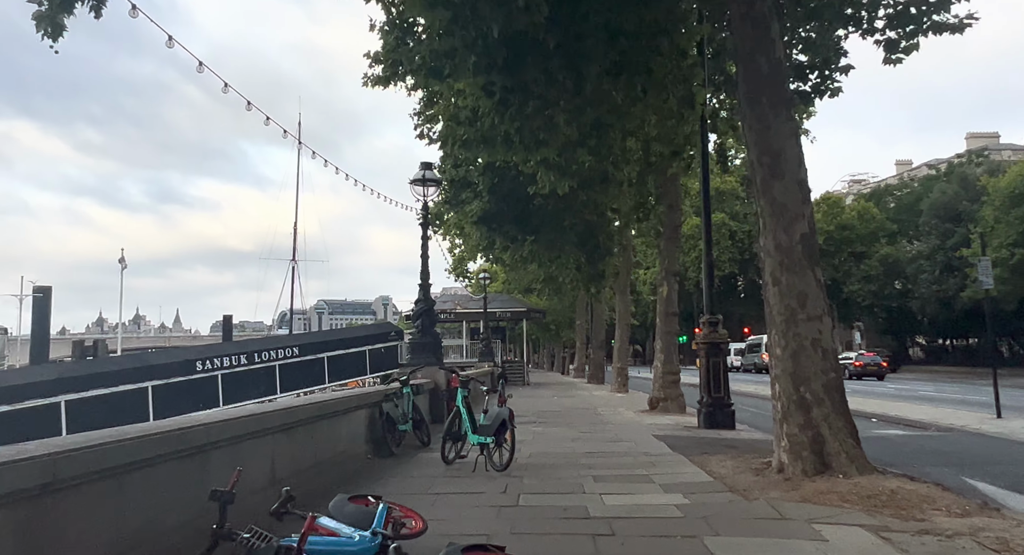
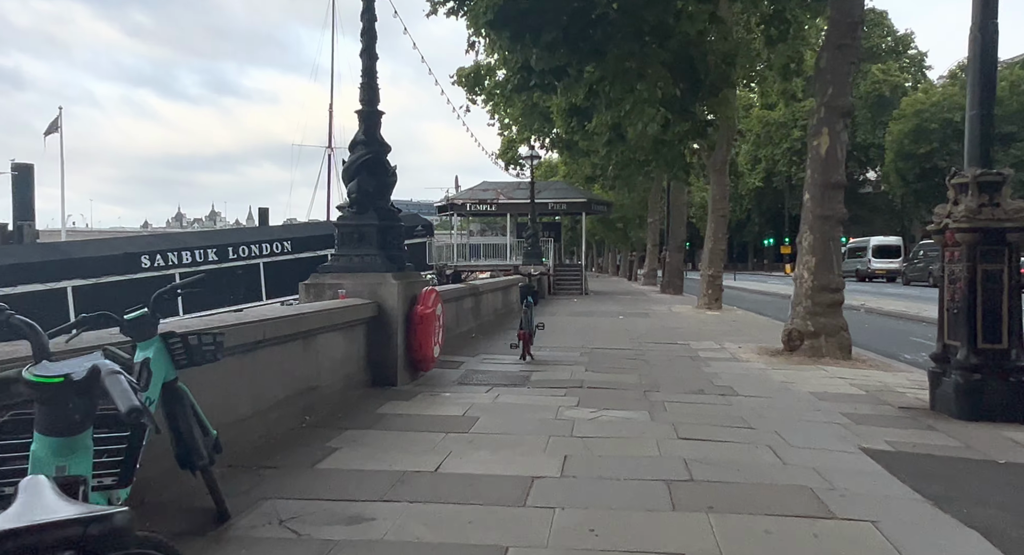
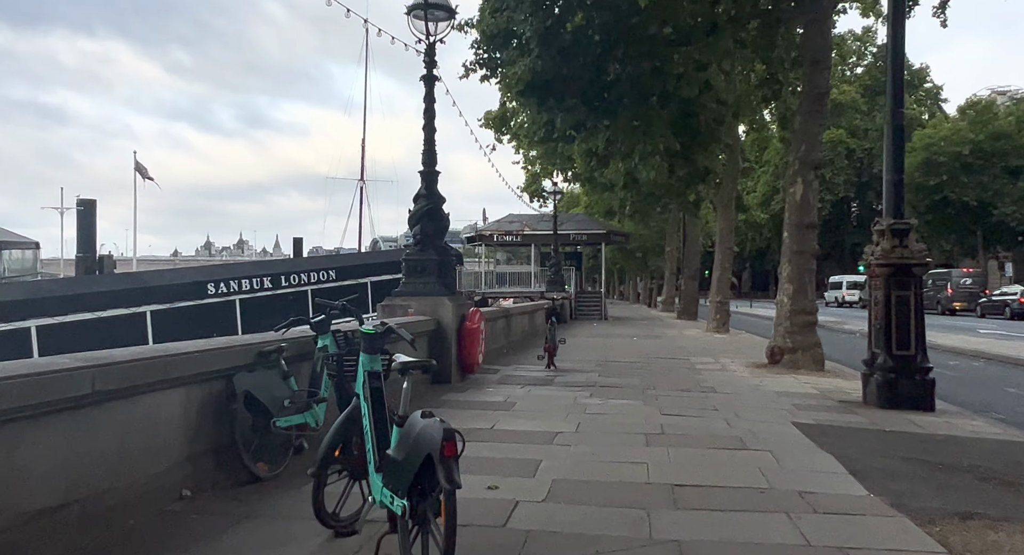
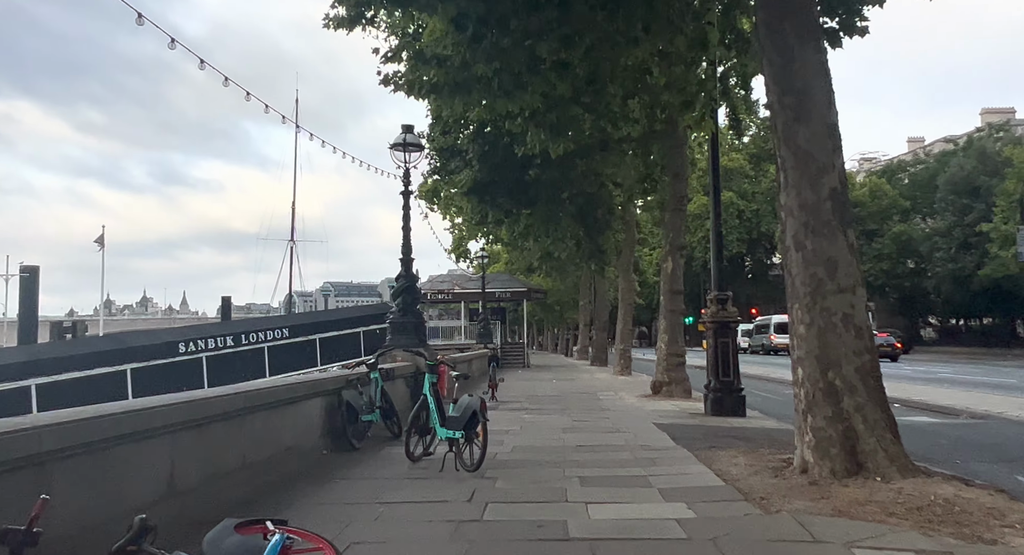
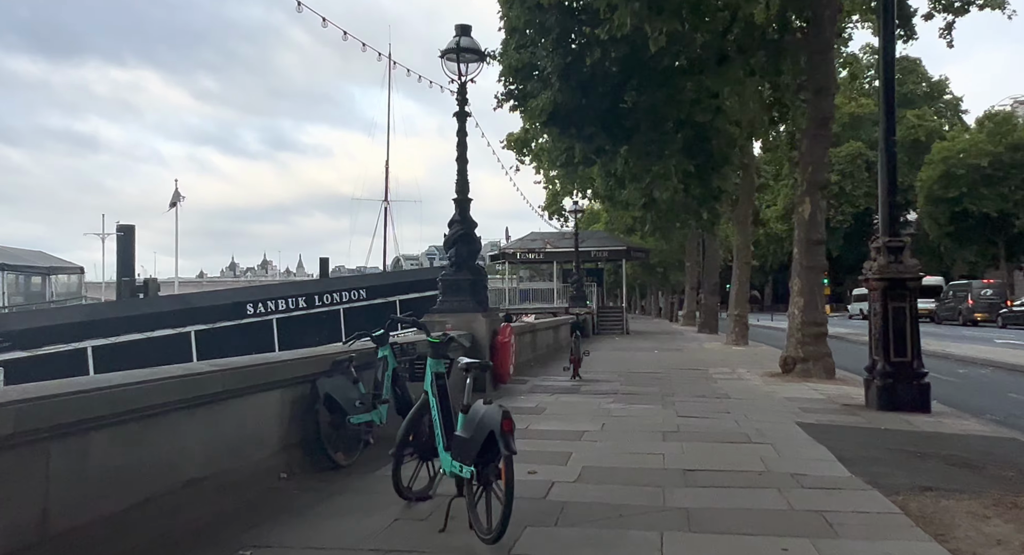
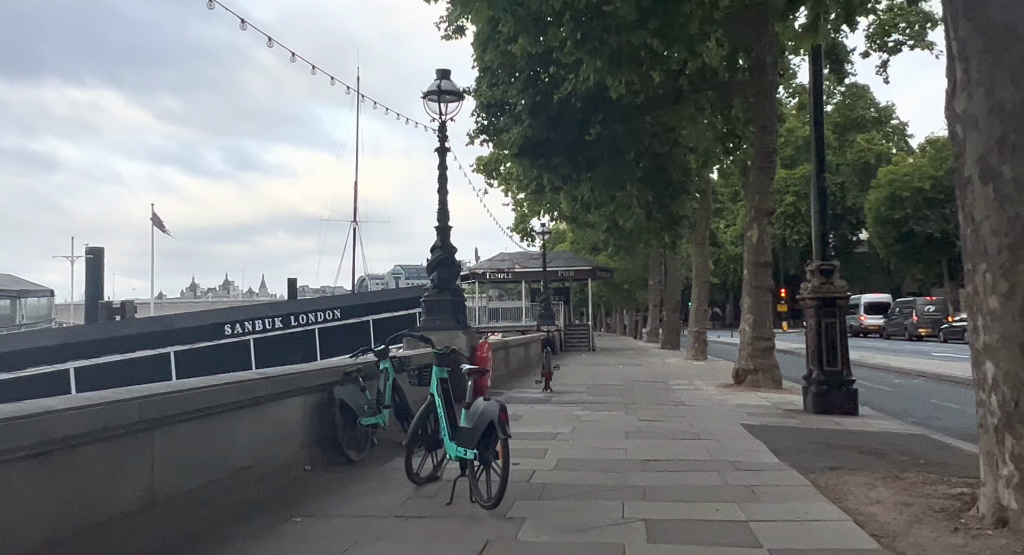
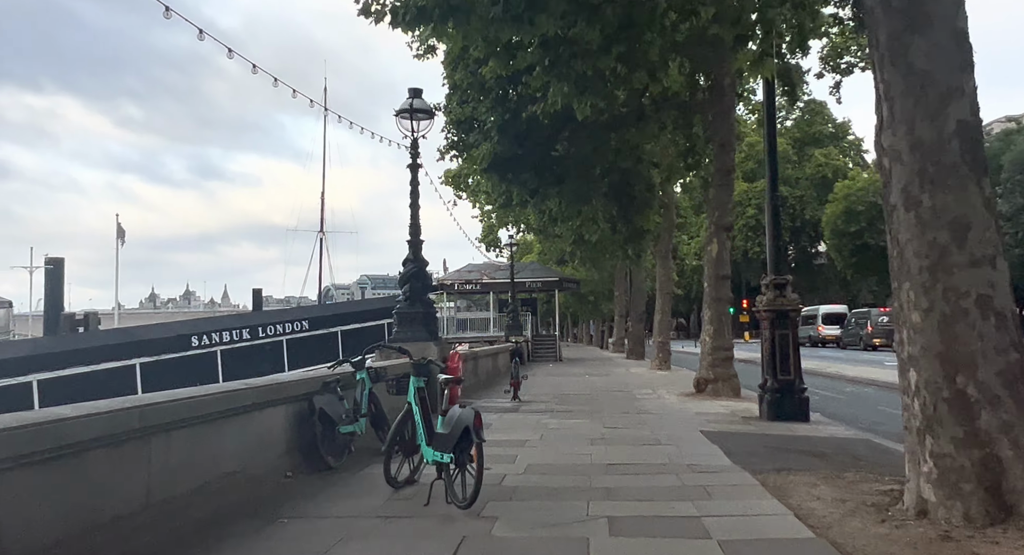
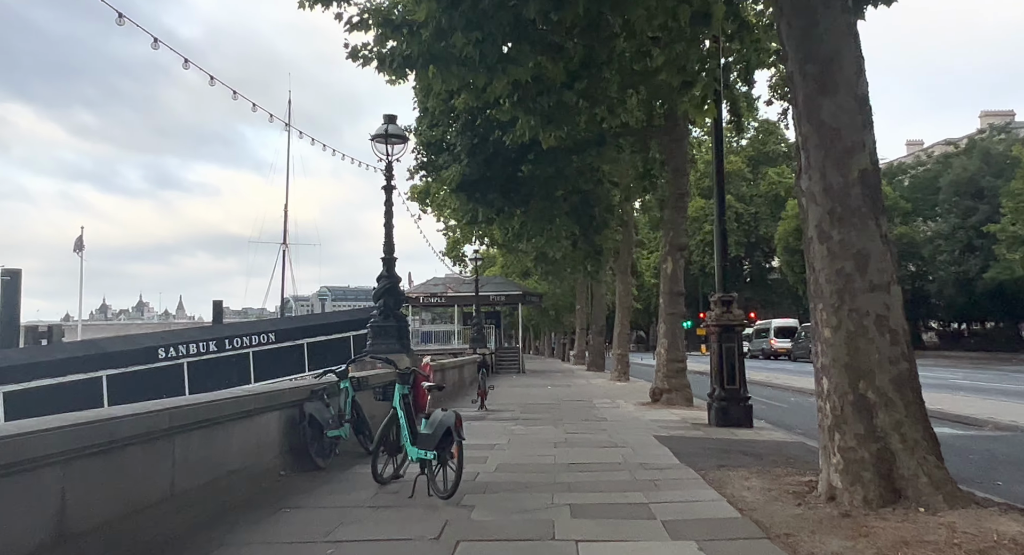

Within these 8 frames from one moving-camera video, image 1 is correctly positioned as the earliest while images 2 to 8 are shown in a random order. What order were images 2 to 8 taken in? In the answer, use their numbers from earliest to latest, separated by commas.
4, 8, 7, 6, 5, 3, 2
